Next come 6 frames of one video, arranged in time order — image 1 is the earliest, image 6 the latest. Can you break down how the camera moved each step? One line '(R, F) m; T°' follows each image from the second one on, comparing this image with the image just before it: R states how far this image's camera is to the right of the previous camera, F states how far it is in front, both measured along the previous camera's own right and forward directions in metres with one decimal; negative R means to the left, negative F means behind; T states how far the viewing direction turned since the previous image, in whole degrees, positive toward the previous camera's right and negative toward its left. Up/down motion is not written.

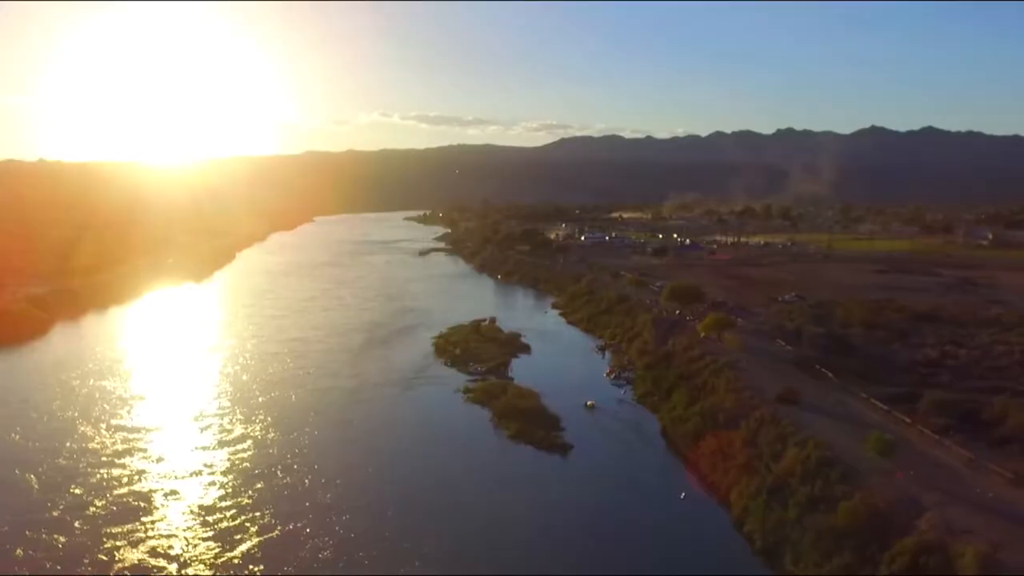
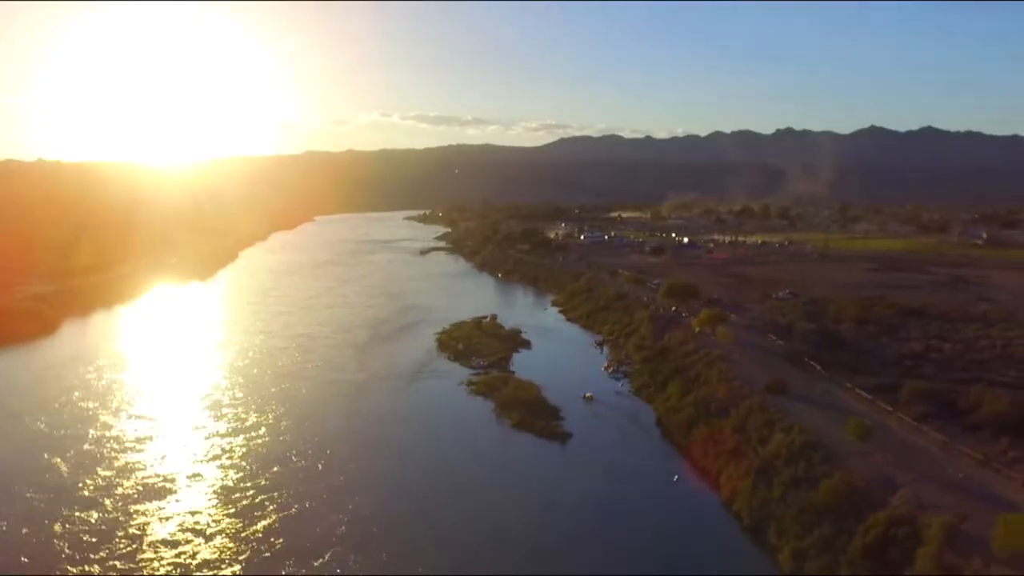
(0.0, -0.7) m; 0°
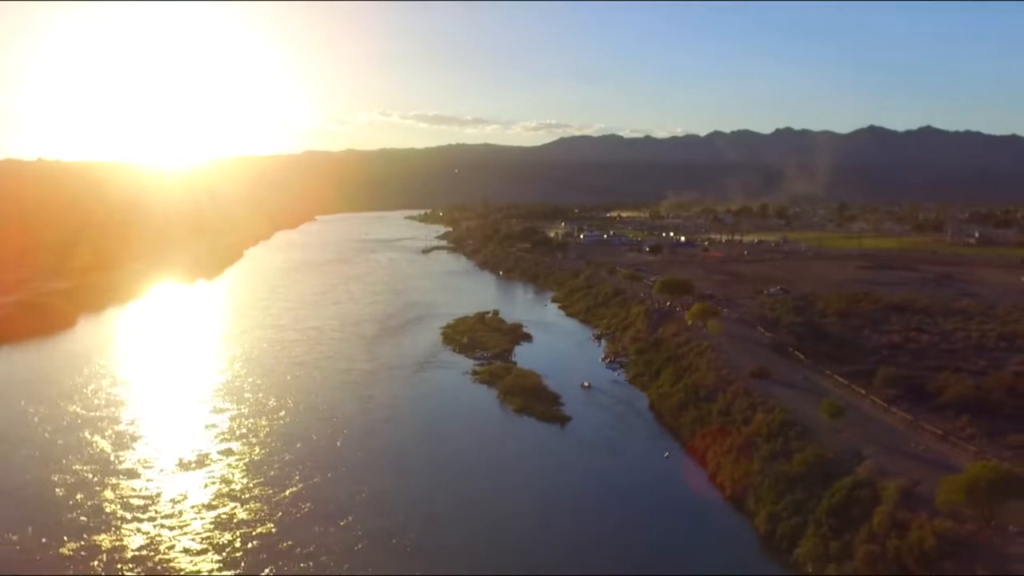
(-0.1, -1.1) m; 0°
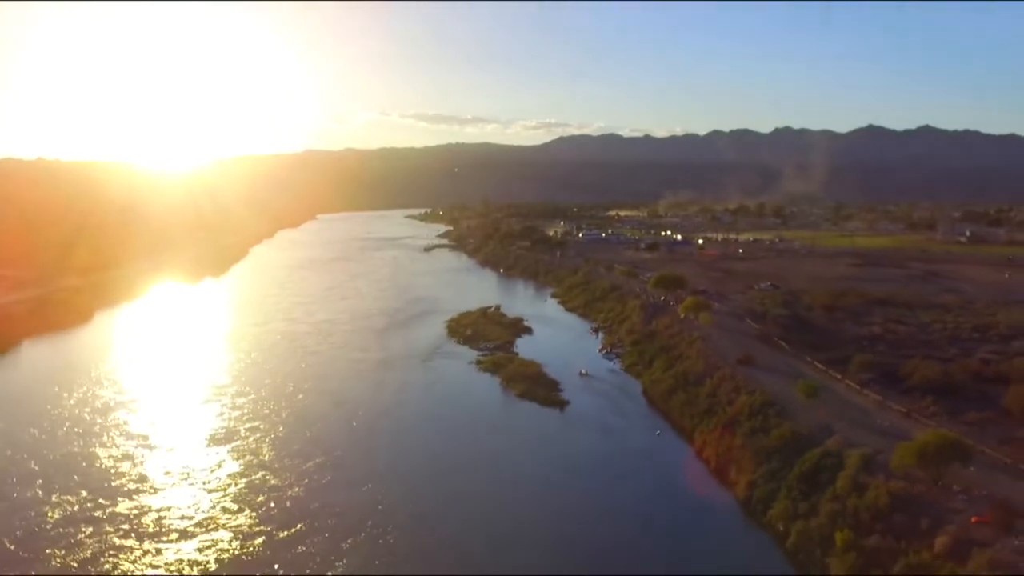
(-0.1, -1.2) m; 0°
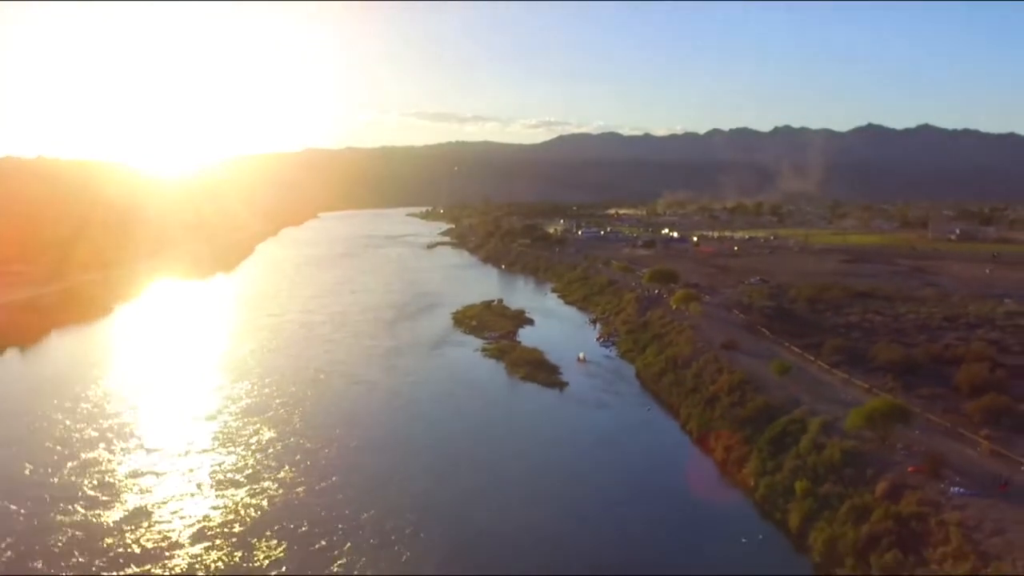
(-0.1, -1.6) m; 0°
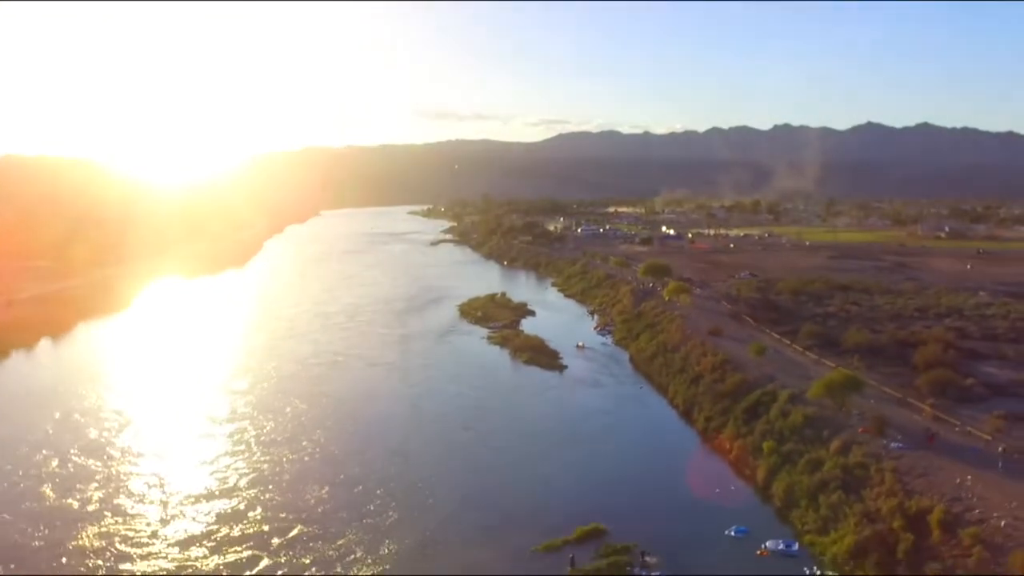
(-0.1, -1.8) m; 0°
